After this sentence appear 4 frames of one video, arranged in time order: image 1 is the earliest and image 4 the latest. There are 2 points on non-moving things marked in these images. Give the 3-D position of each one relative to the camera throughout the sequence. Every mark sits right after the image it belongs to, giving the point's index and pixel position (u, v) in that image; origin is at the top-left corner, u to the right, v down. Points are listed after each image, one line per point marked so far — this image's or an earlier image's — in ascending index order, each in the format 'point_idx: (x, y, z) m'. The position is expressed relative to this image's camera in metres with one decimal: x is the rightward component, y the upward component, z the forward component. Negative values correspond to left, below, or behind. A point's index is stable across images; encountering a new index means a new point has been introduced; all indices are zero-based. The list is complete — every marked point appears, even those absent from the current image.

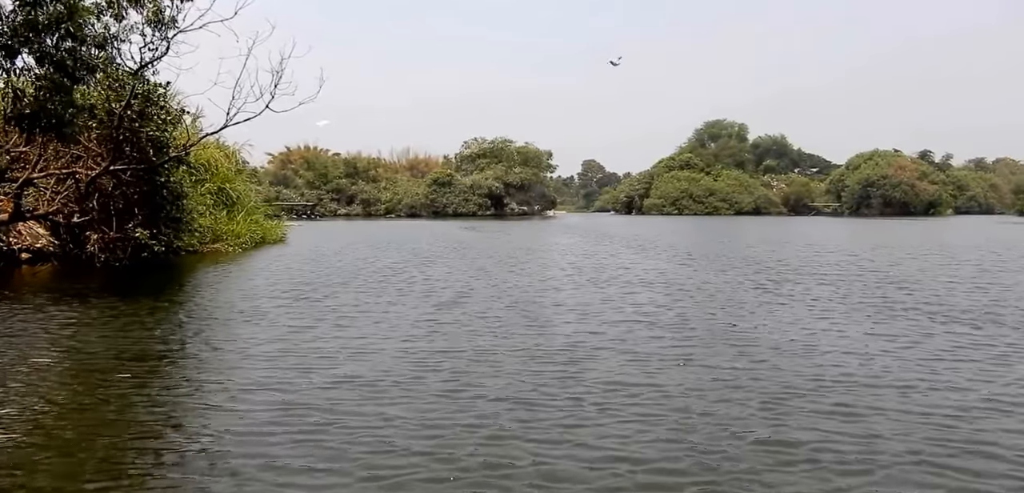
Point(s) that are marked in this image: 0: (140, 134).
0: (-7.7, +2.3, +18.5) m
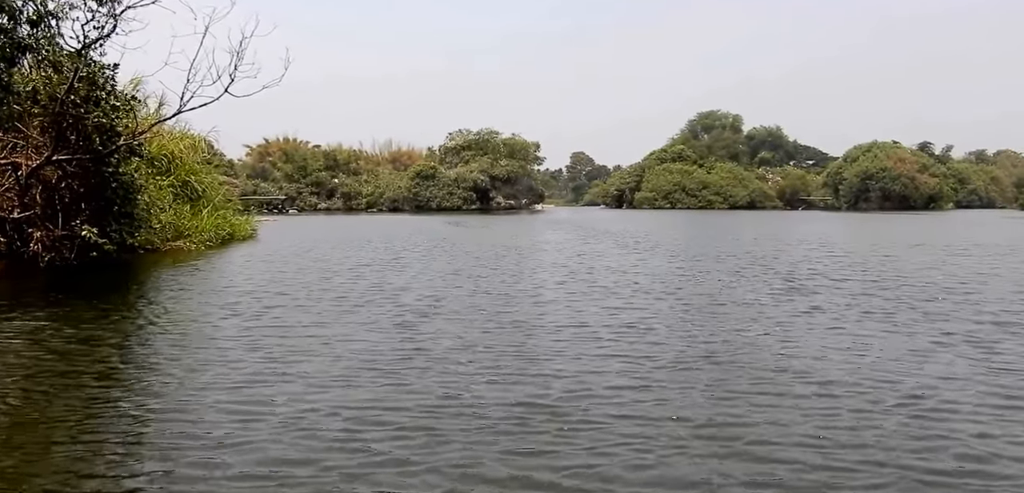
0: (-7.8, +2.3, +16.3) m
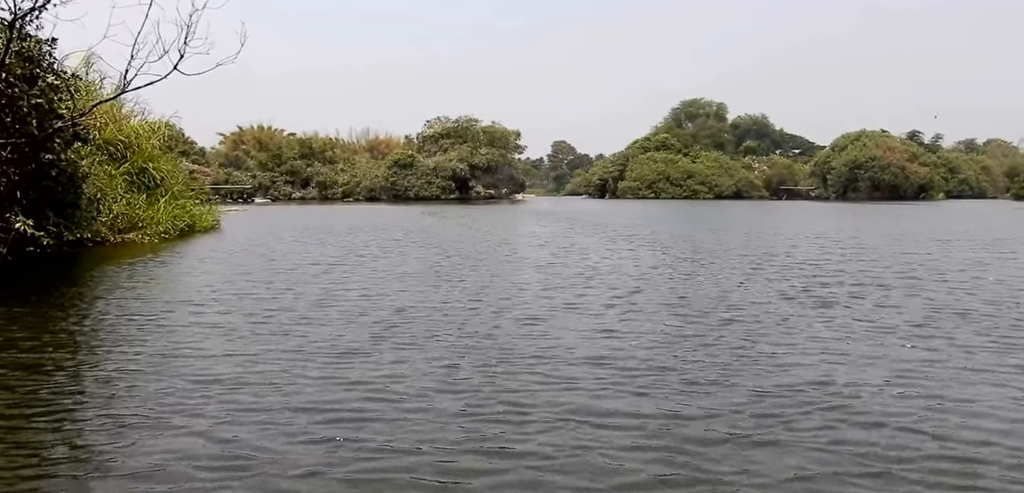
0: (-8.1, +2.4, +14.6) m
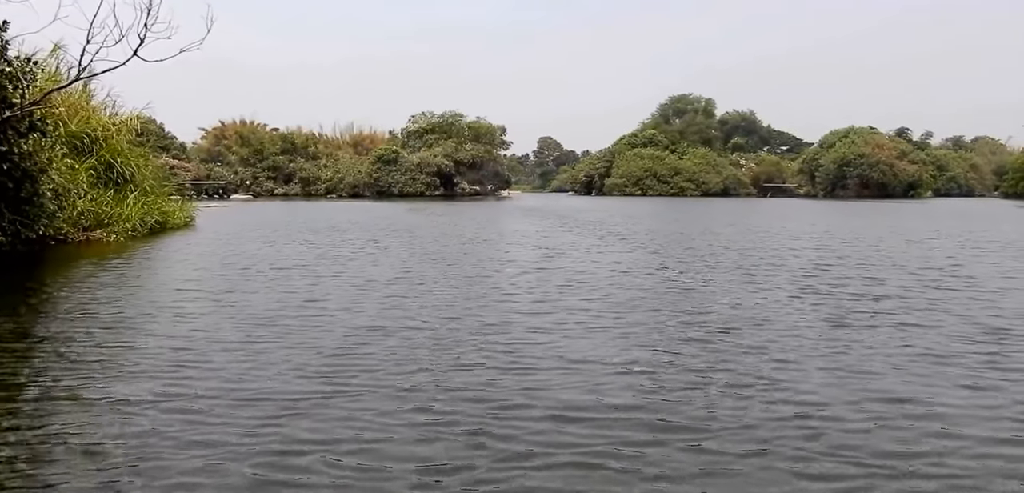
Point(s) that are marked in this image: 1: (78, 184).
0: (-8.4, +2.4, +13.7) m
1: (-9.2, +1.3, +19.0) m
